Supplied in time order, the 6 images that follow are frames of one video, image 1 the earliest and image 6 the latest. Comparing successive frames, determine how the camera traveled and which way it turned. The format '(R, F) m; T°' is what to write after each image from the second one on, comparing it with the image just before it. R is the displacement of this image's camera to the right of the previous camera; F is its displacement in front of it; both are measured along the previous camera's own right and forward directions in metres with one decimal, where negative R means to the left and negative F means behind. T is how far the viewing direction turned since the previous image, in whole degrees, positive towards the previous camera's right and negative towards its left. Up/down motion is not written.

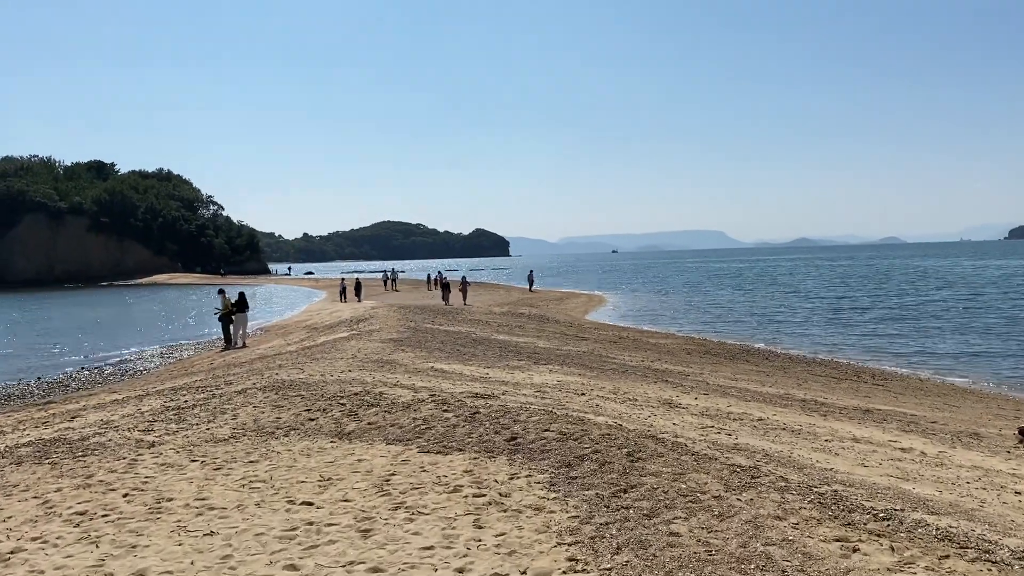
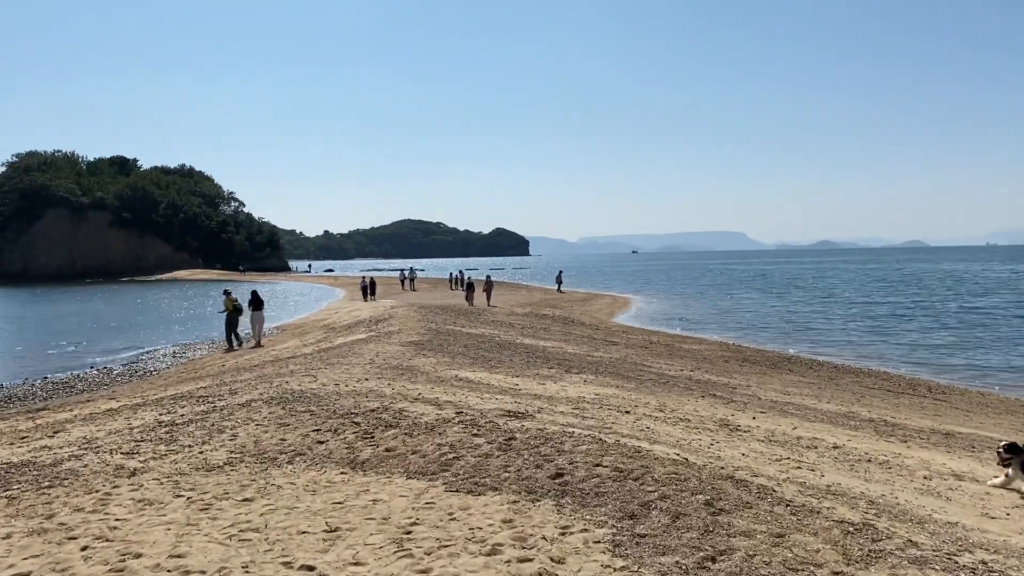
(-0.2, +1.2) m; -1°
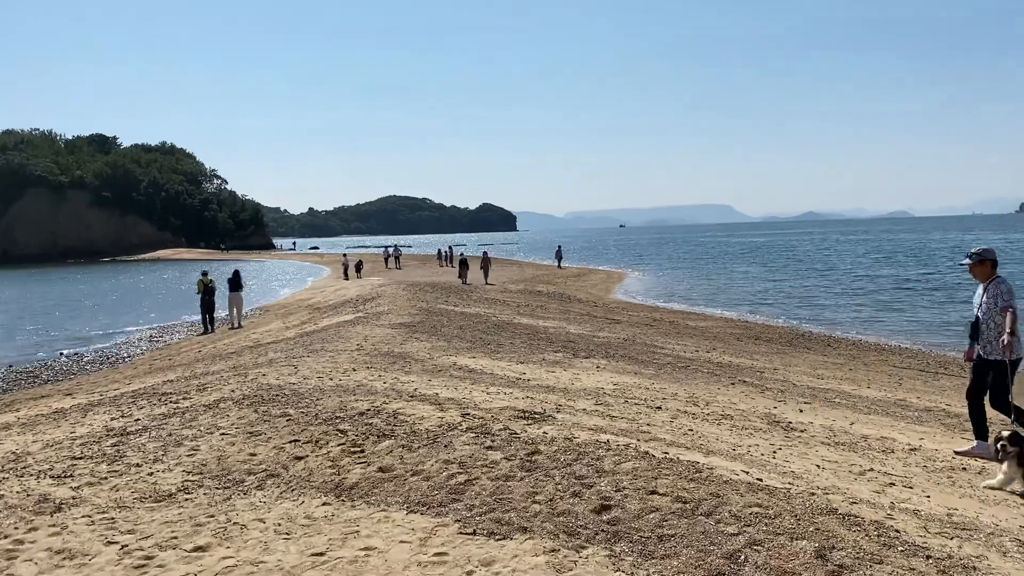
(-0.2, +1.4) m; +1°
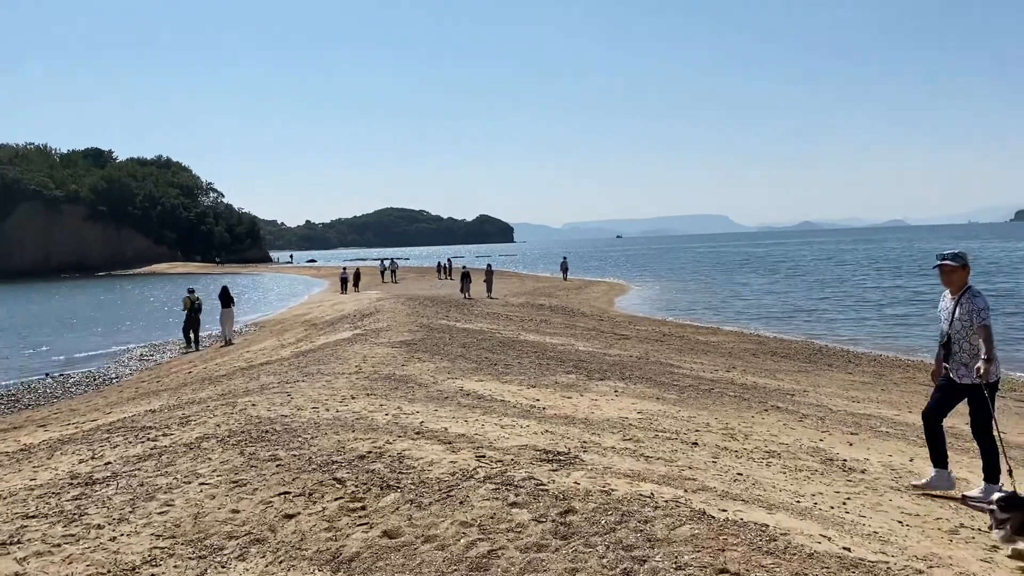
(-0.2, +0.9) m; 0°
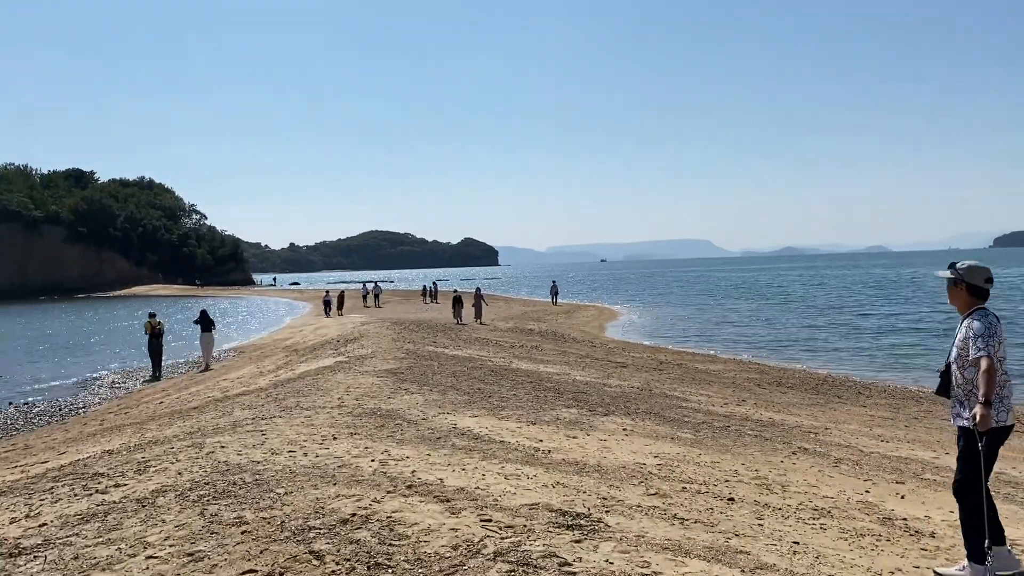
(-0.2, +1.0) m; +1°
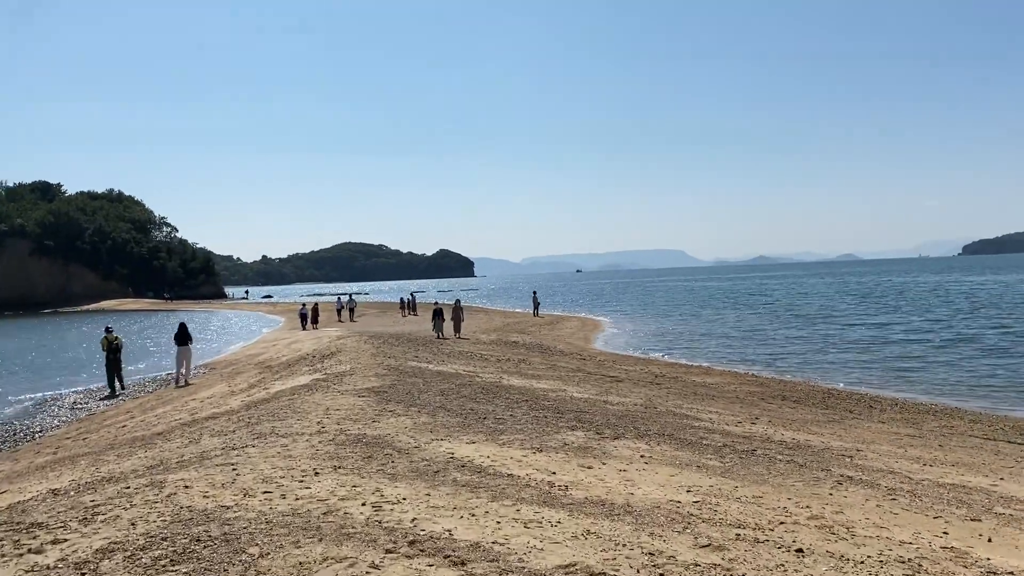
(-0.3, +1.1) m; +2°
